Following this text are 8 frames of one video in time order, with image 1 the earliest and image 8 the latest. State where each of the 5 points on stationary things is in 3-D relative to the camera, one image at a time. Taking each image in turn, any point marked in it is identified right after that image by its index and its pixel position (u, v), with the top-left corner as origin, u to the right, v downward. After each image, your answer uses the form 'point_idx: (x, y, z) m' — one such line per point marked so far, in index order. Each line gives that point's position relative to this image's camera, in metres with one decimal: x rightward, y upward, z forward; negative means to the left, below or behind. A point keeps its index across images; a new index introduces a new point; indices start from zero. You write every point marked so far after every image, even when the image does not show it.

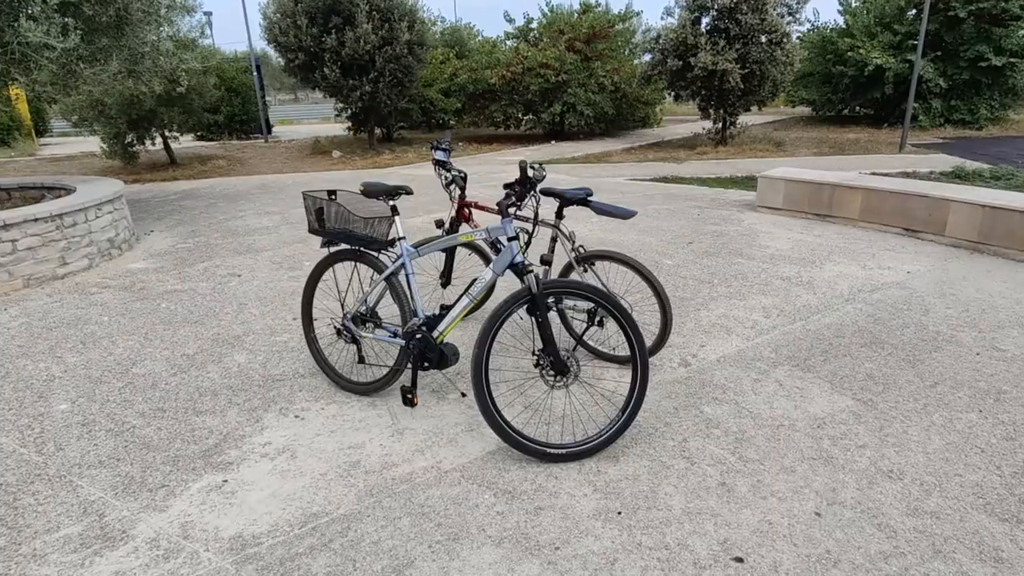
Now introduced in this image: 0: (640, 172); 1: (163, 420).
0: (+2.1, +1.9, +10.1) m
1: (-1.8, -0.7, +3.1) m
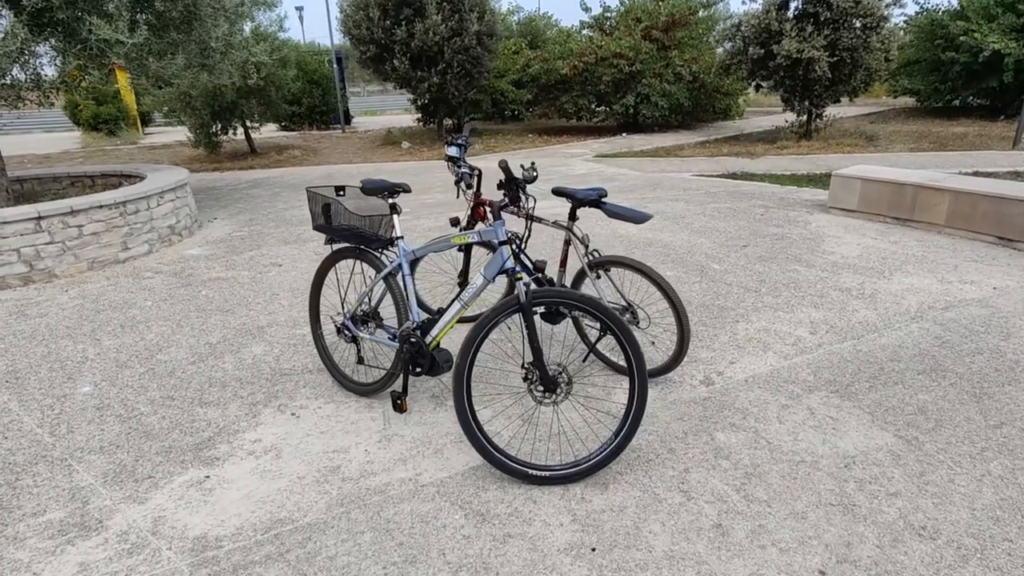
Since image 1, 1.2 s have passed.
0: (+3.1, +1.9, +9.6) m
1: (-1.8, -0.6, +3.1) m
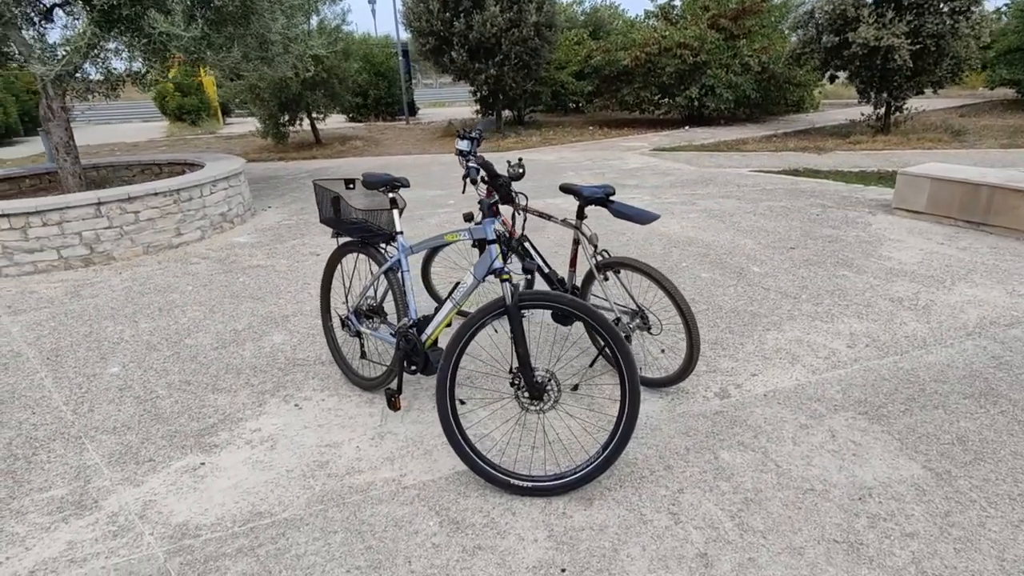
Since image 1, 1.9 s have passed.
0: (+3.9, +1.9, +9.1) m
1: (-1.8, -0.6, +3.2) m
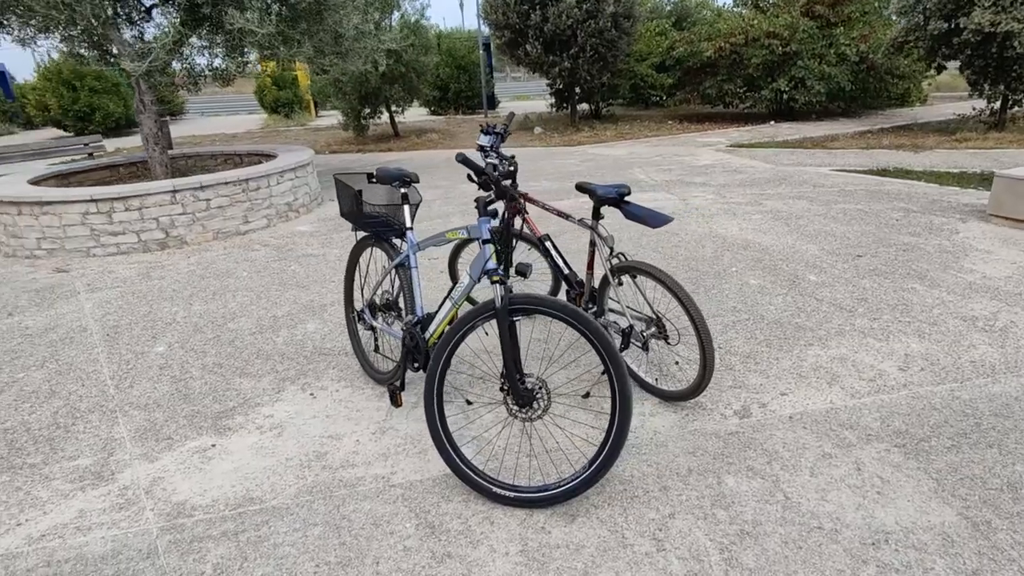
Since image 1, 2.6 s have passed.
0: (+4.8, +1.8, +8.4) m
1: (-1.7, -0.5, +3.4) m
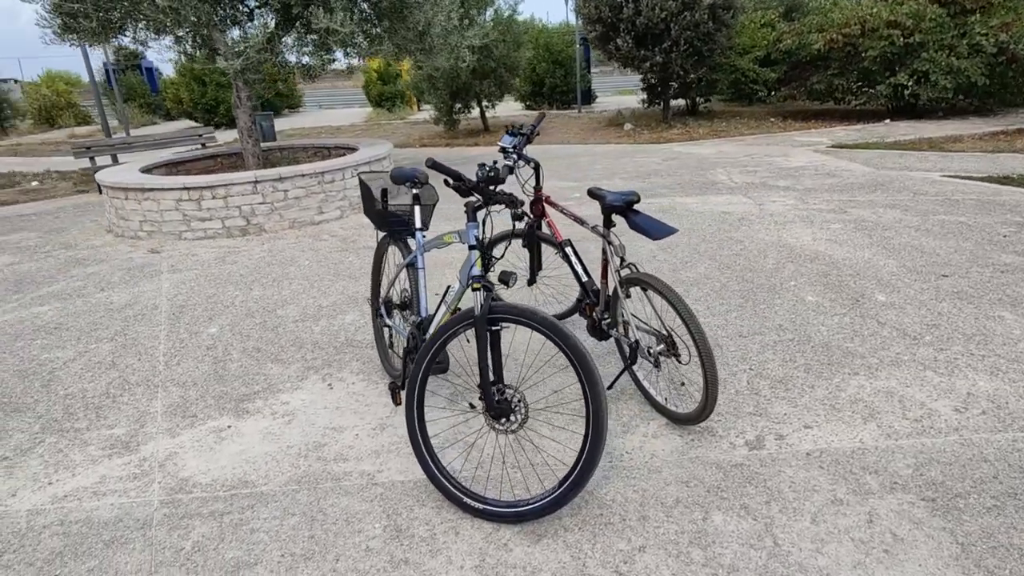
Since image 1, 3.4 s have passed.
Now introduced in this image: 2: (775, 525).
0: (+5.7, +1.5, +7.4) m
1: (-1.6, -0.4, +3.6) m
2: (+0.9, -0.8, +2.1) m
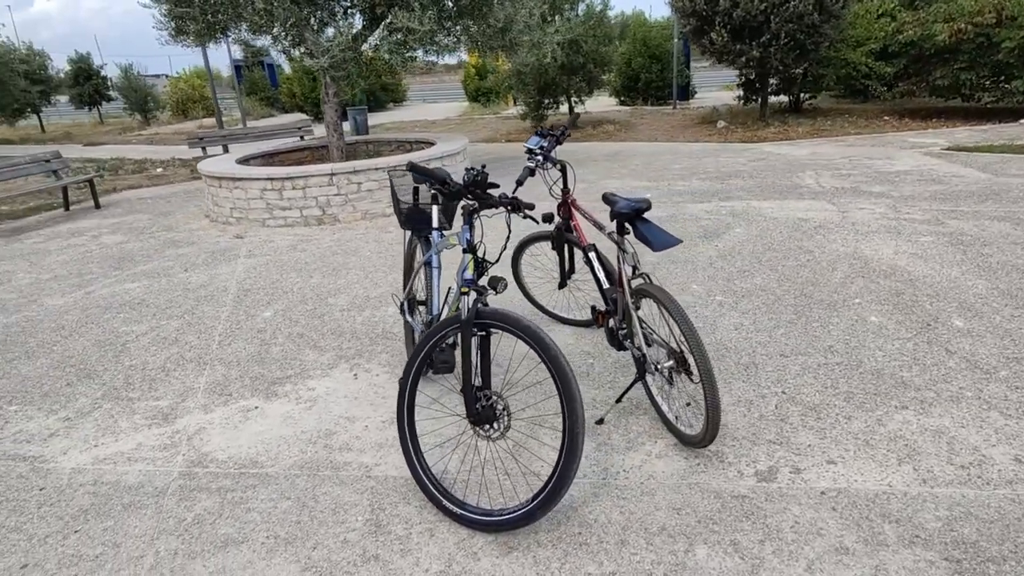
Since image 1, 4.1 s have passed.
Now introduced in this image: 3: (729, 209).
0: (+6.5, +1.2, +6.4) m
1: (-1.4, -0.3, +3.8) m
2: (+0.8, -0.9, +1.9) m
3: (+2.1, +0.8, +5.9) m
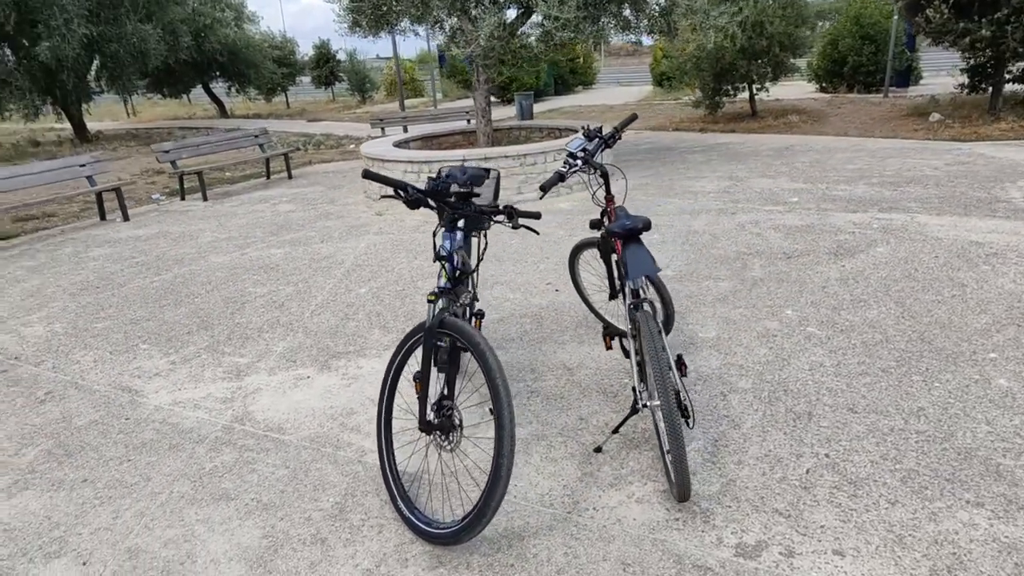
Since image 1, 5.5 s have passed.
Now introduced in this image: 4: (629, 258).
0: (+7.5, +0.5, +4.2) m
1: (-1.0, -0.2, +4.1) m
2: (+0.5, -1.0, +1.6) m
3: (+3.1, +0.5, +5.0) m
4: (+0.4, +0.1, +2.1) m
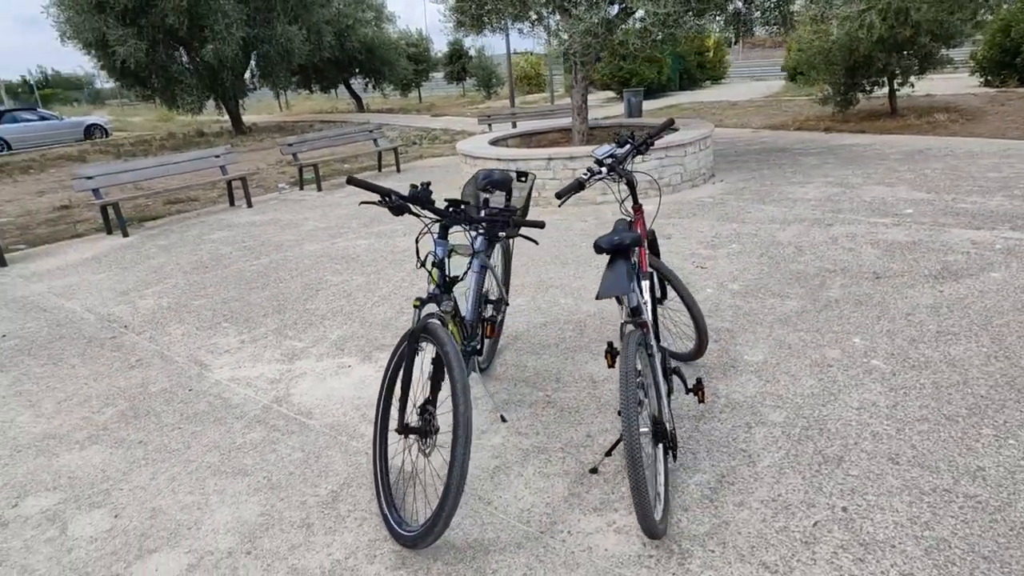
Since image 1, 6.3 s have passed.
0: (+7.7, 0.0, +2.6) m
1: (-0.6, -0.2, +4.2) m
2: (+0.3, -1.1, +1.5) m
3: (+3.5, +0.3, +4.3) m
4: (+0.3, +0.1, +1.9) m
